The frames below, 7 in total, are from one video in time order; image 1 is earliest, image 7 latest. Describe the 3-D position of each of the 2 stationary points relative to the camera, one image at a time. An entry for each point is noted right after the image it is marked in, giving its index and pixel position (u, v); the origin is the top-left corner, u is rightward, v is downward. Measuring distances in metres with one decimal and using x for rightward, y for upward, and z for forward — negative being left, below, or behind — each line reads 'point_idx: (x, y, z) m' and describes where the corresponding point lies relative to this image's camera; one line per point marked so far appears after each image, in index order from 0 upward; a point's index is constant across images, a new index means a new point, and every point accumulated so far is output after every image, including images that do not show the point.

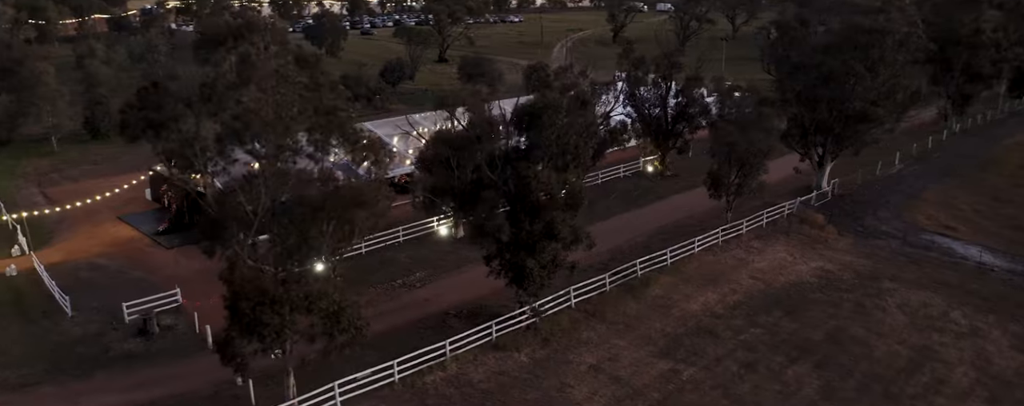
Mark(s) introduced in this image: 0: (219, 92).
0: (-5.0, +1.9, +15.2) m
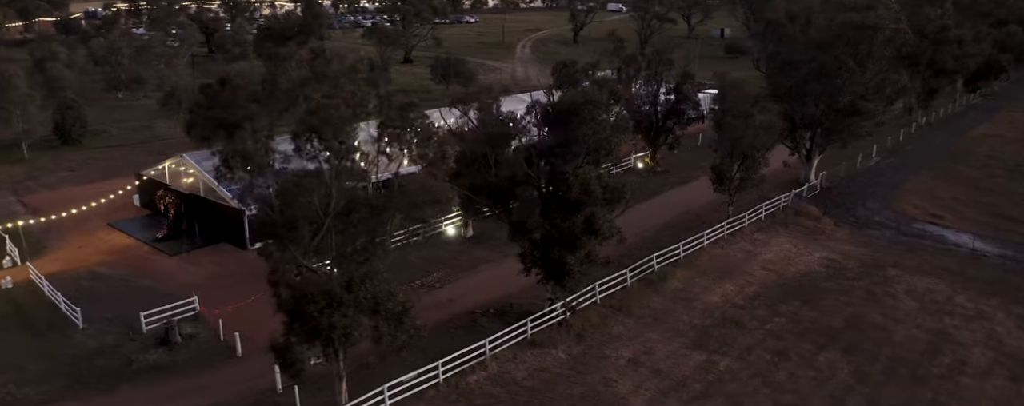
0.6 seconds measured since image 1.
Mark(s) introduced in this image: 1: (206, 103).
0: (-3.6, +1.9, +14.8) m
1: (-5.2, +1.8, +15.1) m
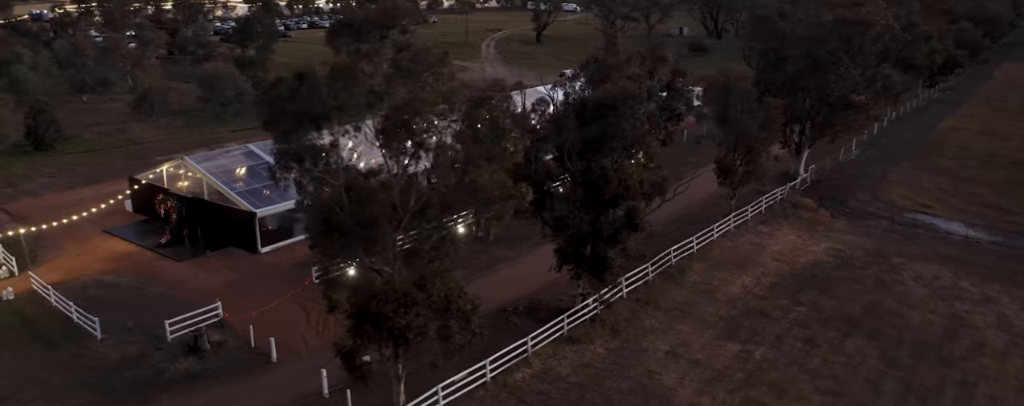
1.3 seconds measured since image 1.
0: (-2.2, +2.0, +14.5) m
1: (-3.8, +1.9, +14.7) m
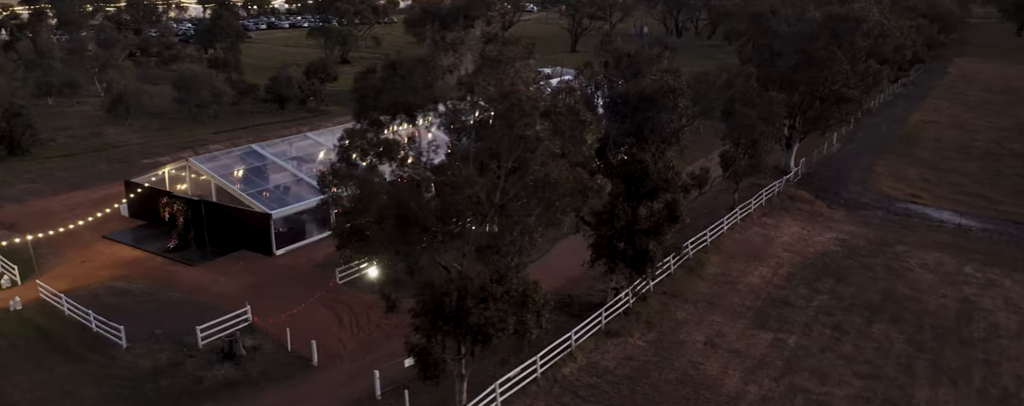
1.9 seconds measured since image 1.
0: (-0.7, +2.1, +14.3) m
1: (-2.3, +1.9, +14.4) m
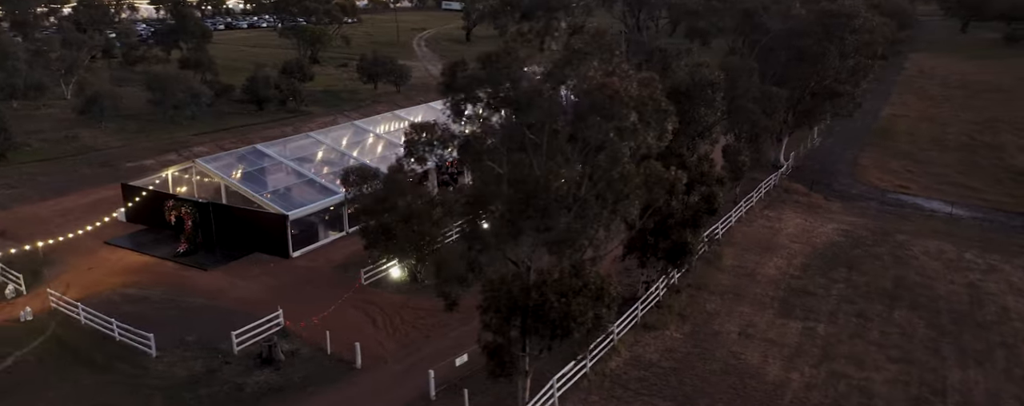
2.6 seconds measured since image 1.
0: (+0.8, +2.2, +14.2) m
1: (-0.9, +2.0, +14.2) m
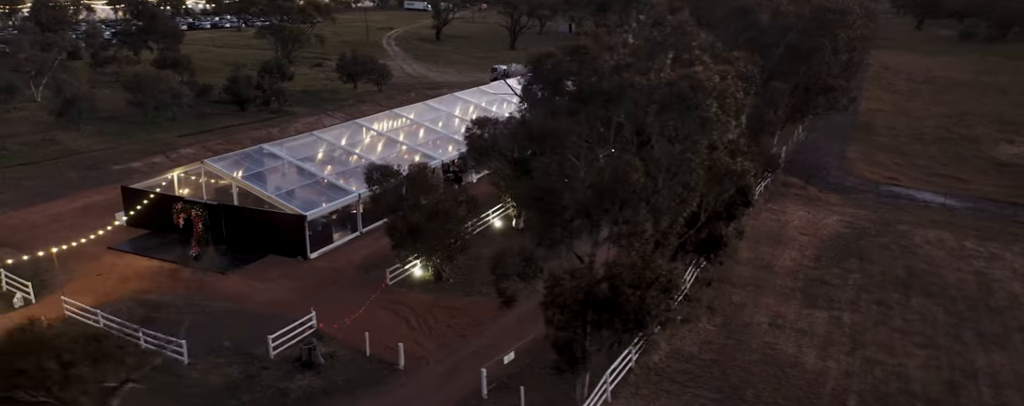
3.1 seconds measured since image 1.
0: (+2.1, +2.4, +14.1) m
1: (+0.5, +2.1, +14.0) m
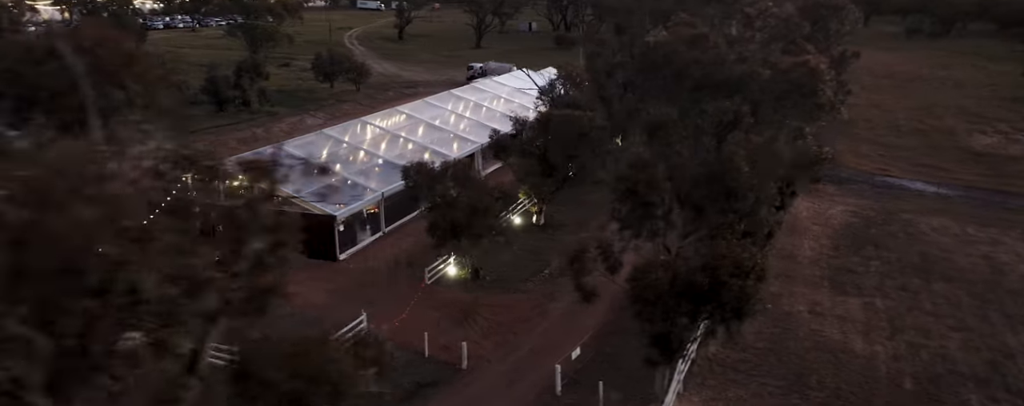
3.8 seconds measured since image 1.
0: (+3.9, +2.5, +14.1) m
1: (+2.3, +2.3, +13.8) m
